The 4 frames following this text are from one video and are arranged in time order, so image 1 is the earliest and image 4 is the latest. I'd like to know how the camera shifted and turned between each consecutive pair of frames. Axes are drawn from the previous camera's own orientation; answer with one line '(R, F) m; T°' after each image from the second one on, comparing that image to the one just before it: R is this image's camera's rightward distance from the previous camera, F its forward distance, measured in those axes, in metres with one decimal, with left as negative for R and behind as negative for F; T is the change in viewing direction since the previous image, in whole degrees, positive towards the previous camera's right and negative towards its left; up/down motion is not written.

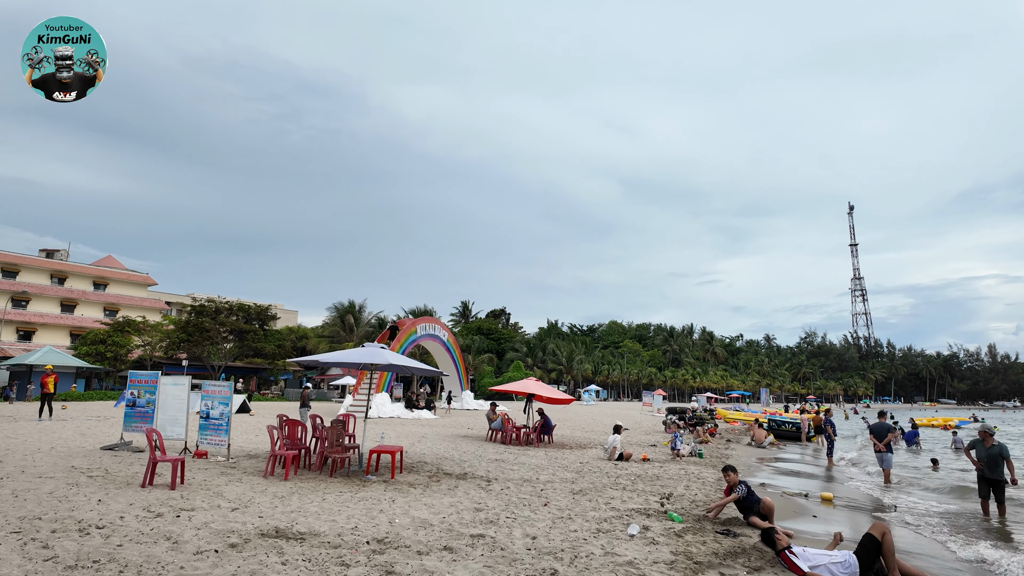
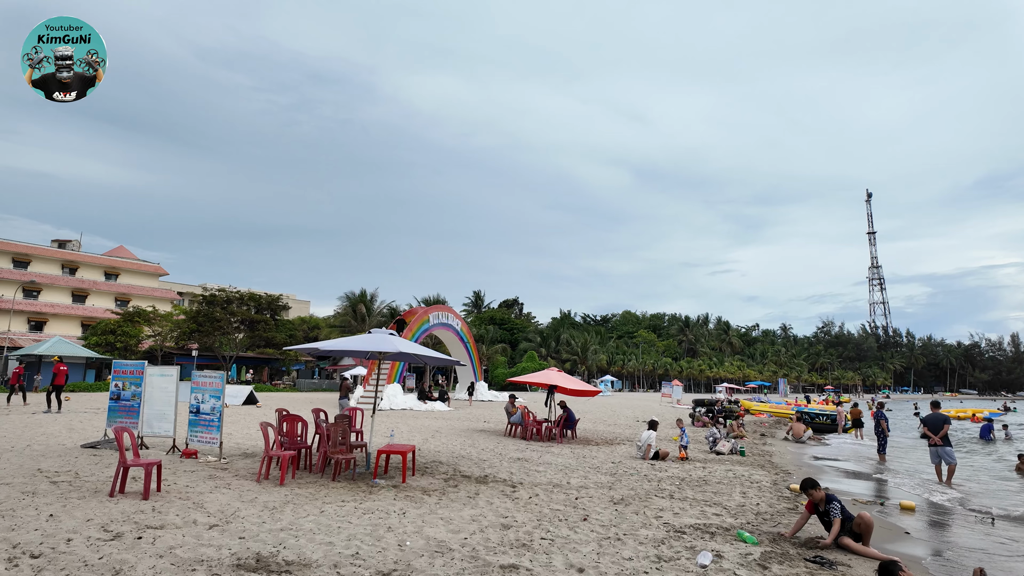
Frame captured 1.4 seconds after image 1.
(-0.3, +1.4) m; -1°
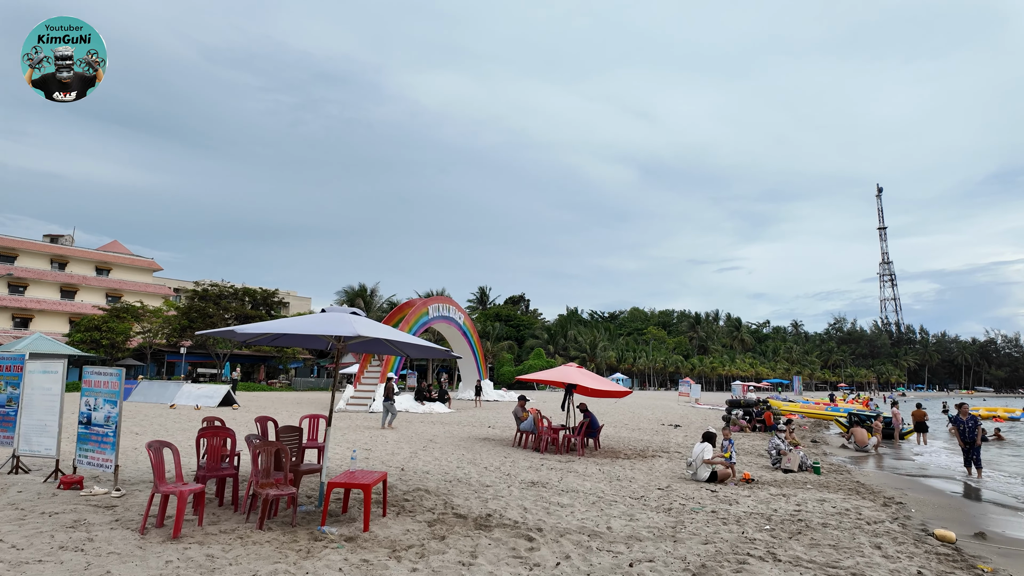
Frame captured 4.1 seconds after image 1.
(-0.1, +3.0) m; -1°
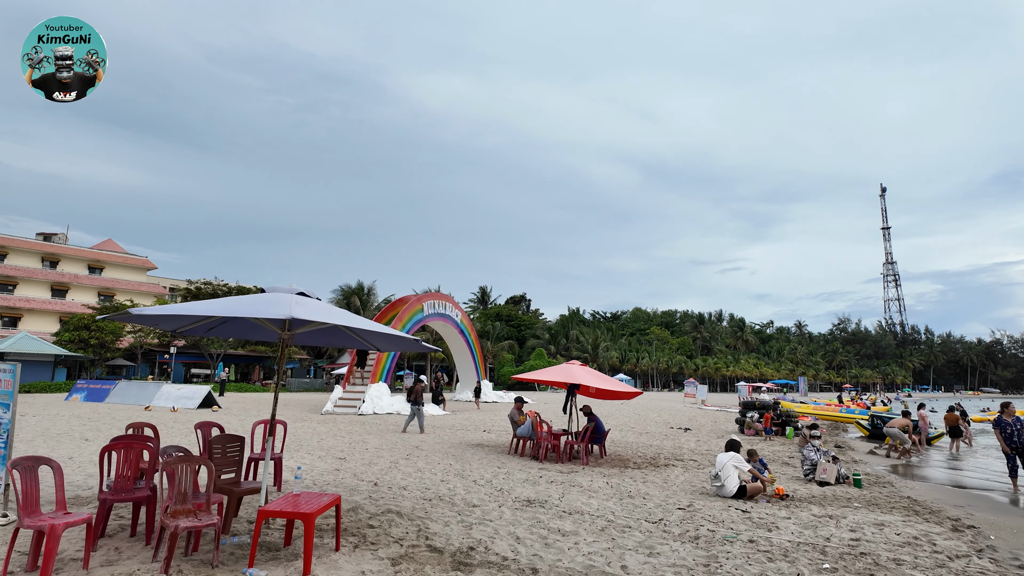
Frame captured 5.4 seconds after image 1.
(+0.1, +1.5) m; 0°
